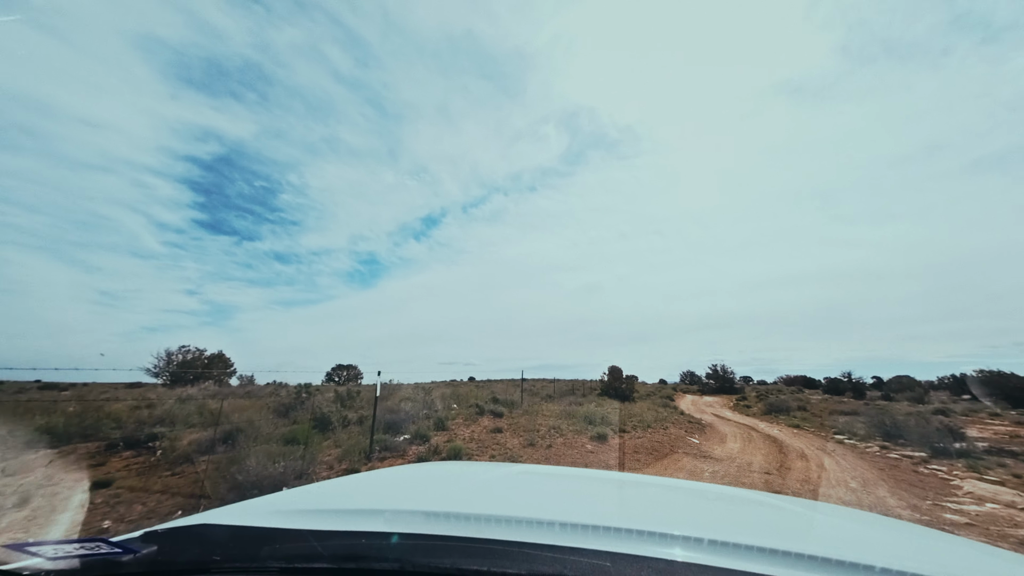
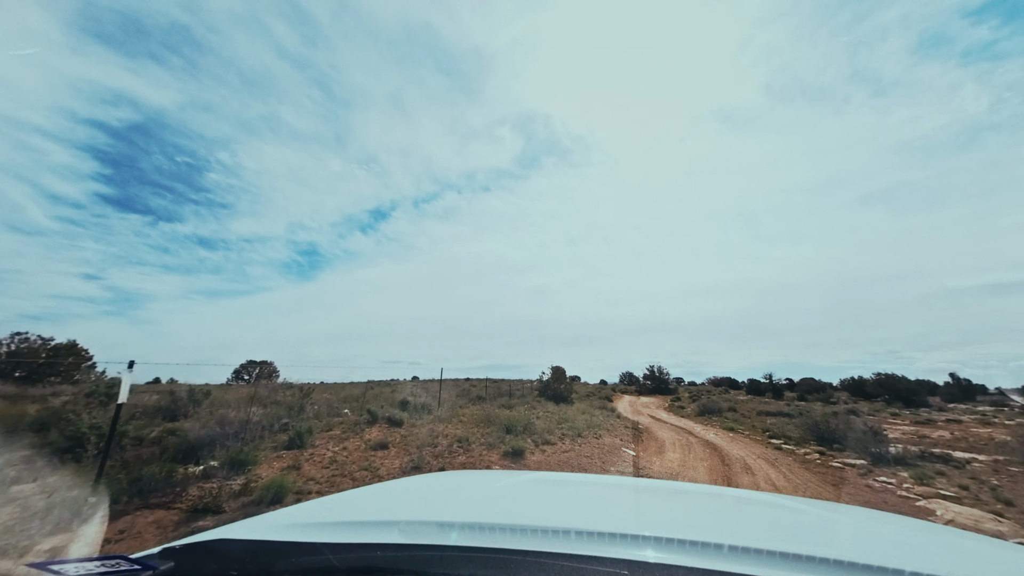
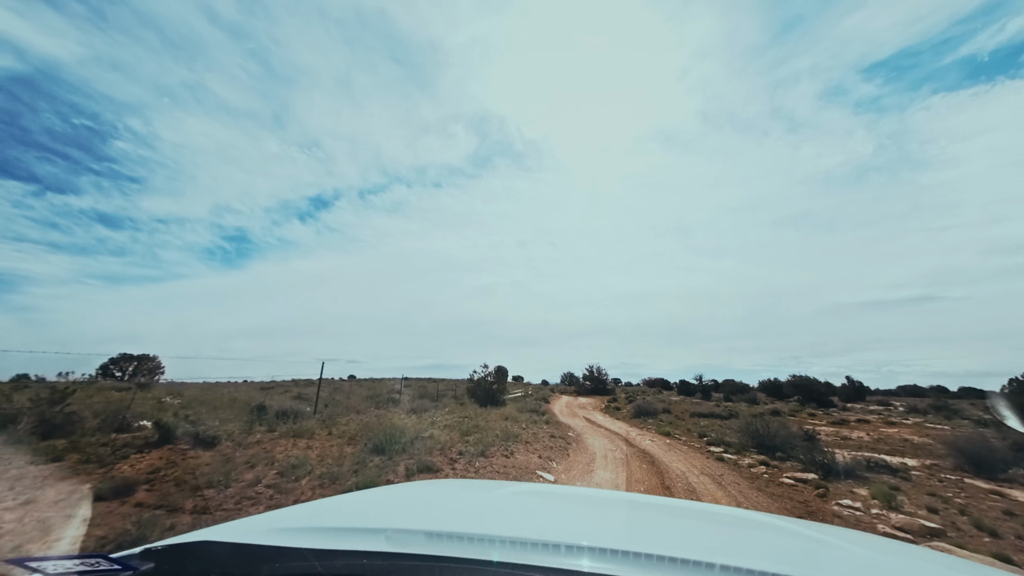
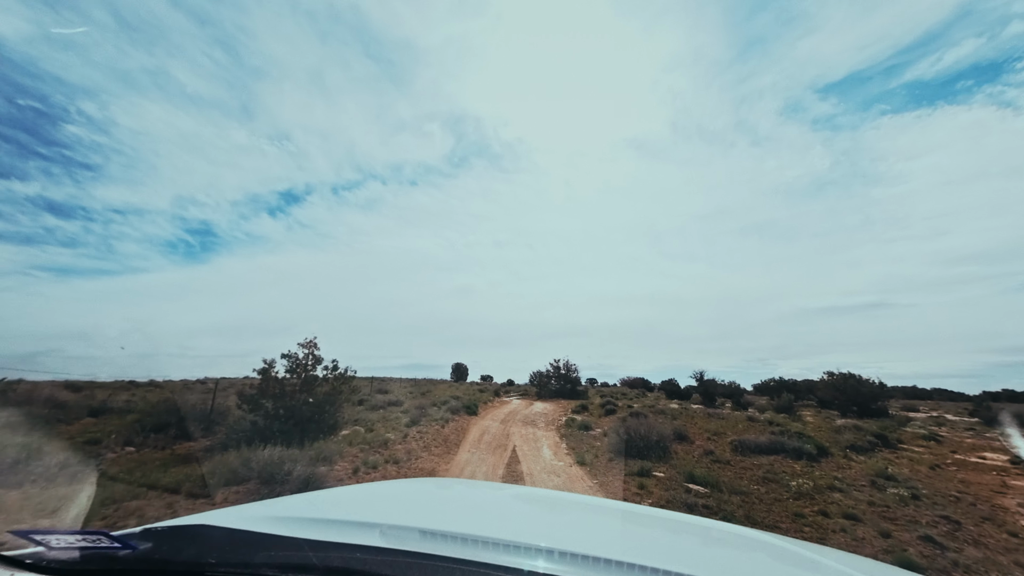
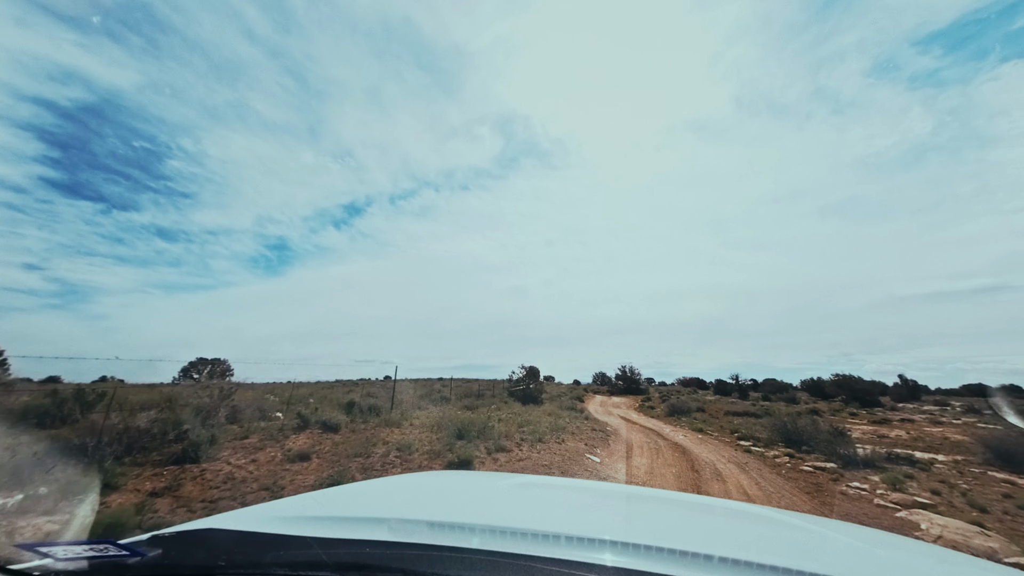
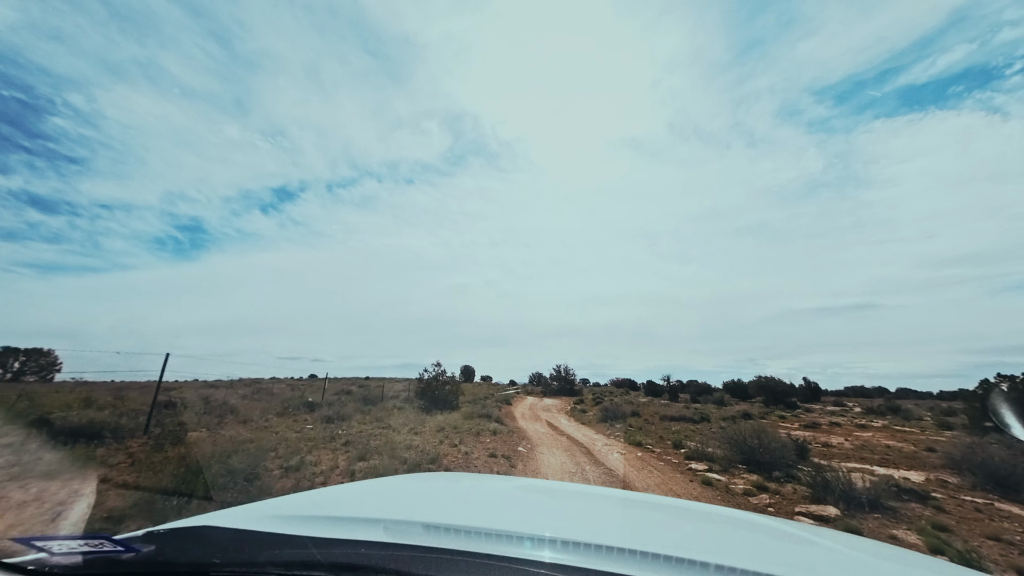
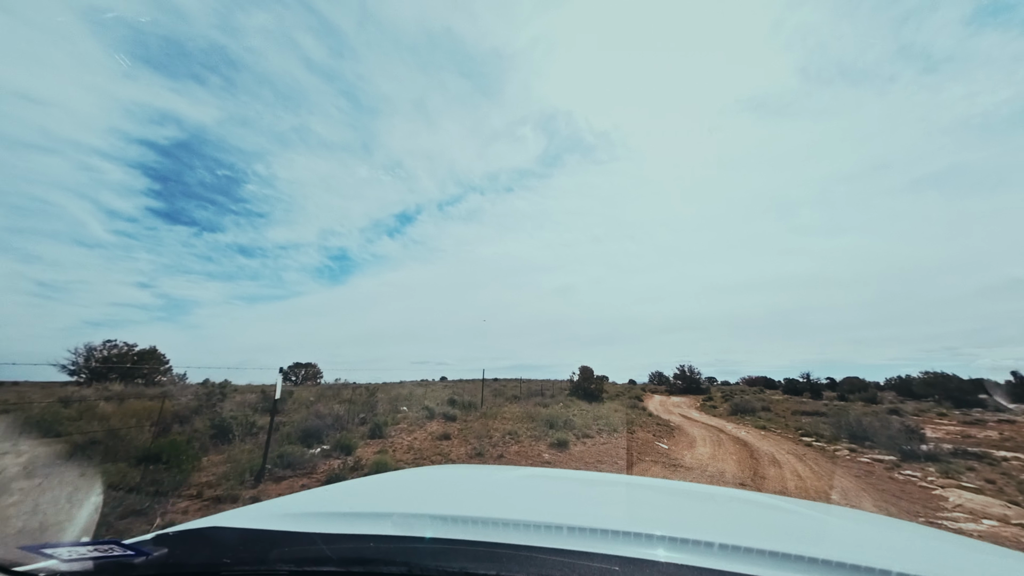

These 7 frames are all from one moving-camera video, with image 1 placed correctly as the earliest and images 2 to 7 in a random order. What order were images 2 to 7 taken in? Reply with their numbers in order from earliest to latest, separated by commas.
7, 2, 5, 3, 6, 4
